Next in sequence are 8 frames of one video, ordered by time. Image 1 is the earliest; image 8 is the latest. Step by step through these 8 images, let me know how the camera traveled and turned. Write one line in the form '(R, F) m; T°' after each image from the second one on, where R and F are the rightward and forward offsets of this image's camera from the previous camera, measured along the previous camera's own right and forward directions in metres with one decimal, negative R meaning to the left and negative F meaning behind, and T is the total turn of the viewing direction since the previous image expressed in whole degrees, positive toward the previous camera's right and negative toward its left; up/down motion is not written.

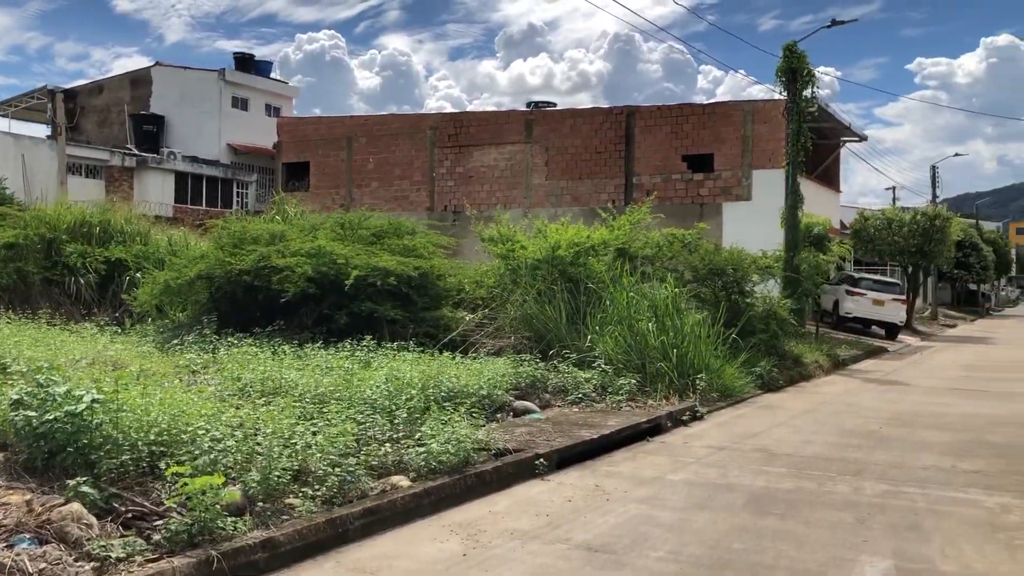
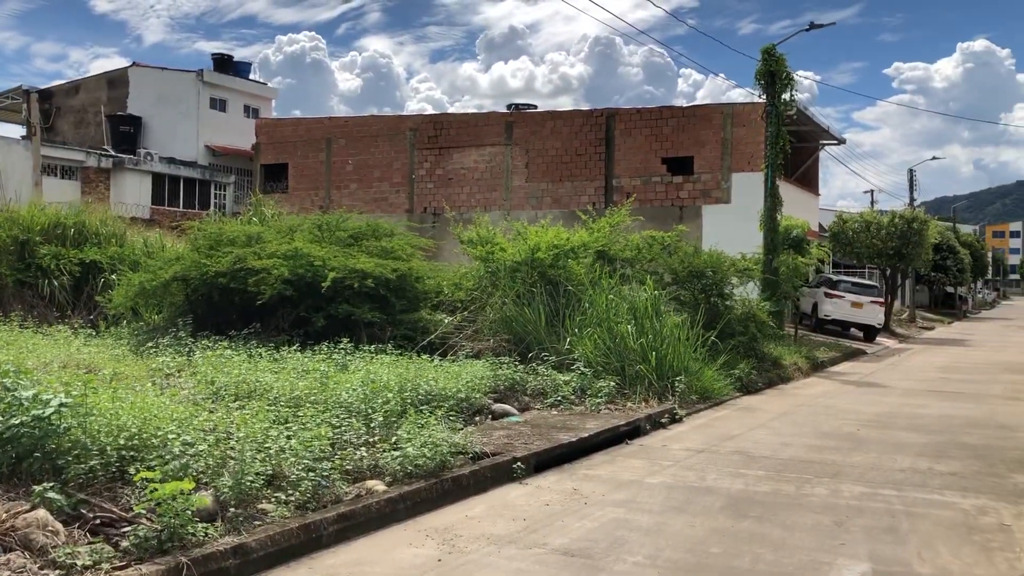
(0.0, 0.0) m; +1°
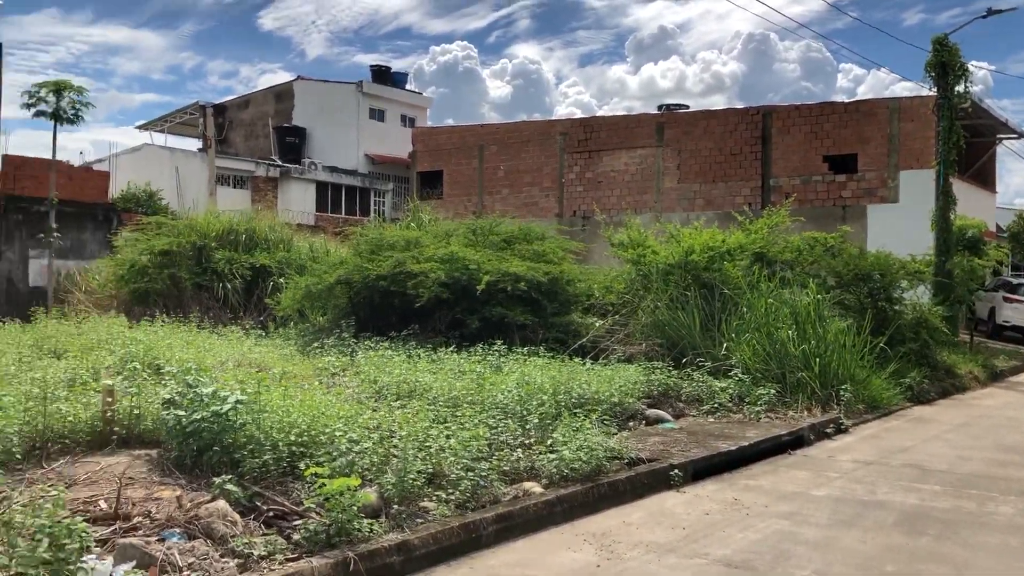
(0.0, 0.0) m; -9°
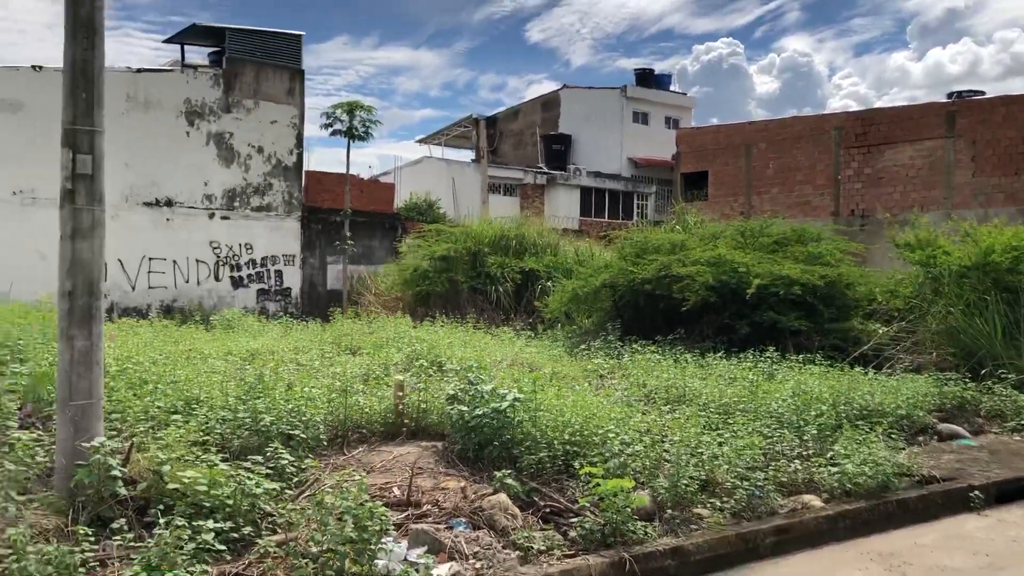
(0.0, 0.0) m; -16°
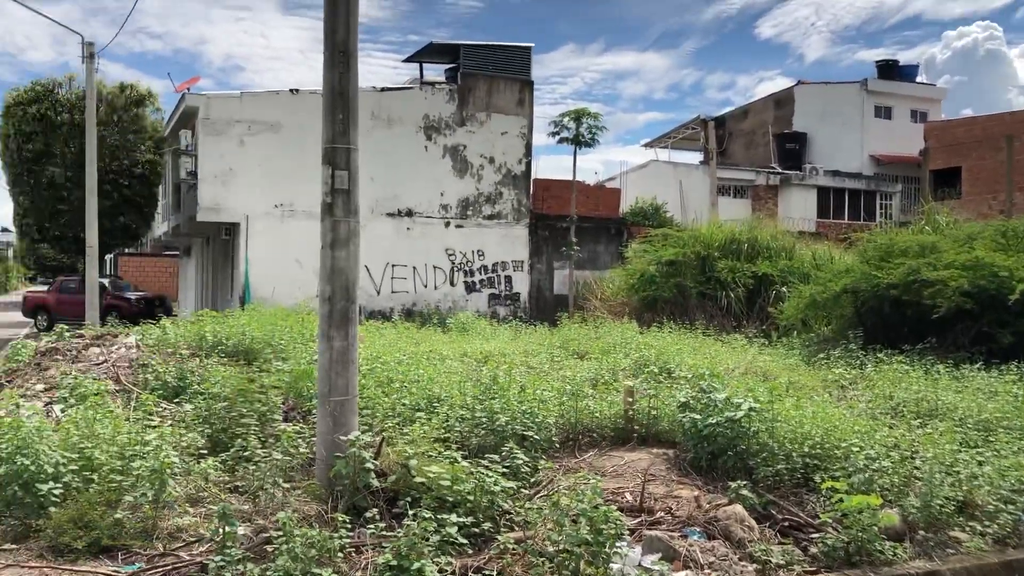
(0.0, 0.0) m; -14°
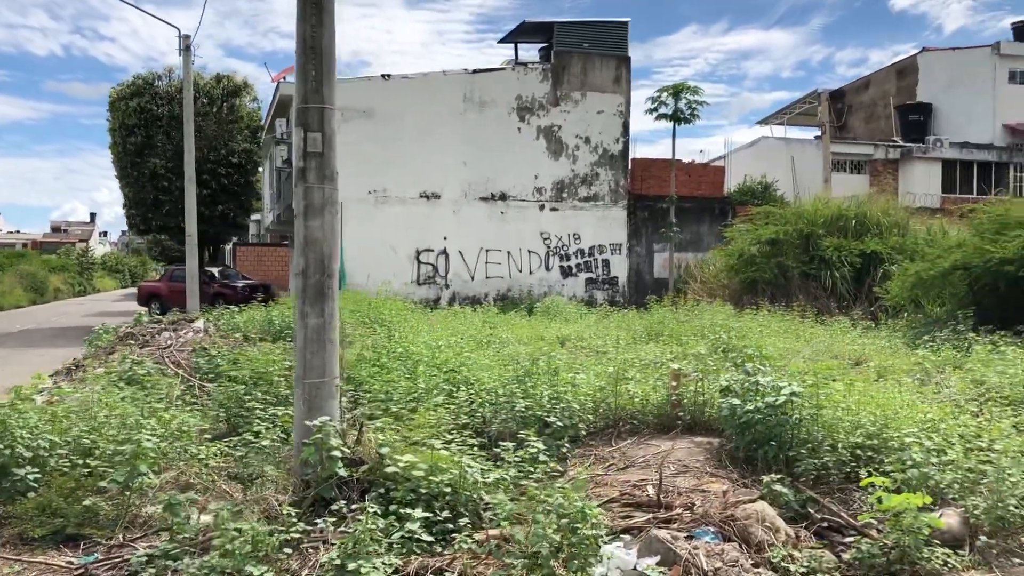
(+0.5, +0.4) m; -7°
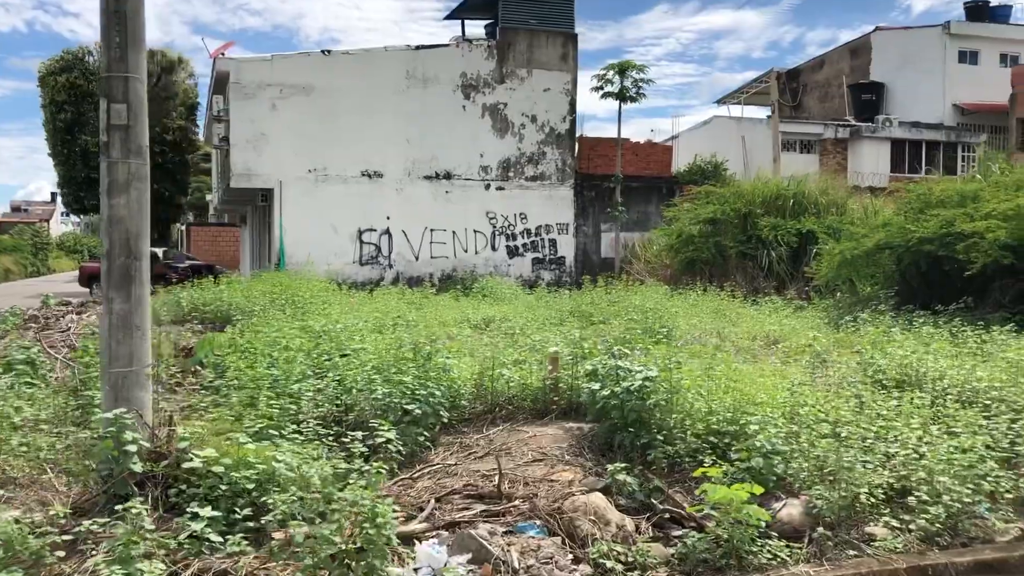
(+0.5, +0.2) m; +2°
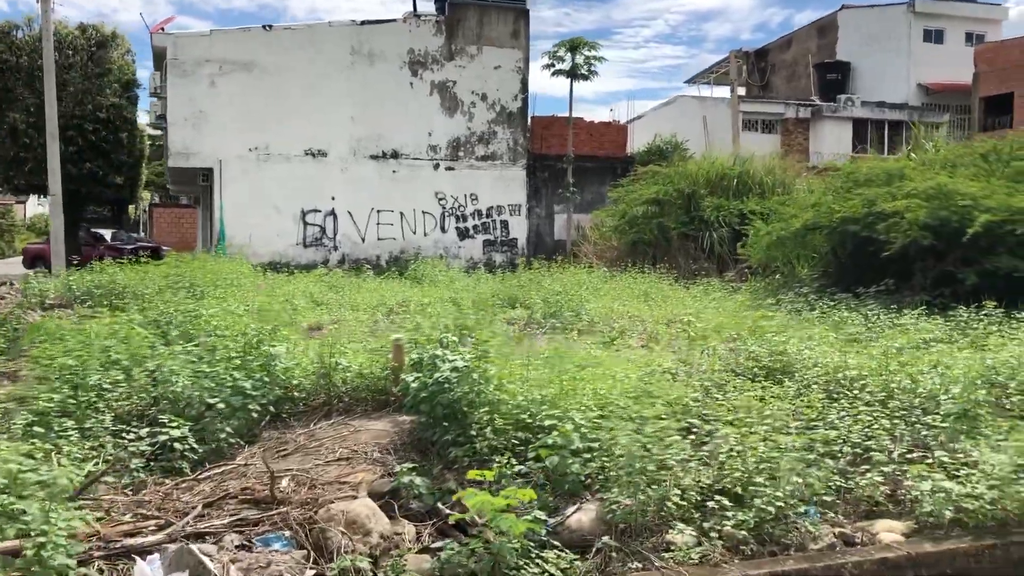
(+0.7, +0.3) m; +1°
